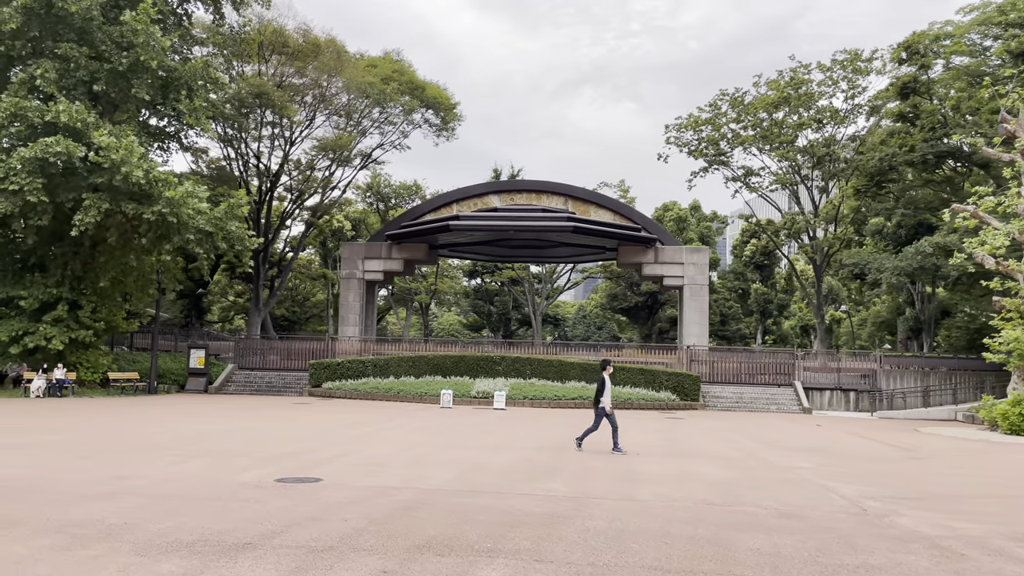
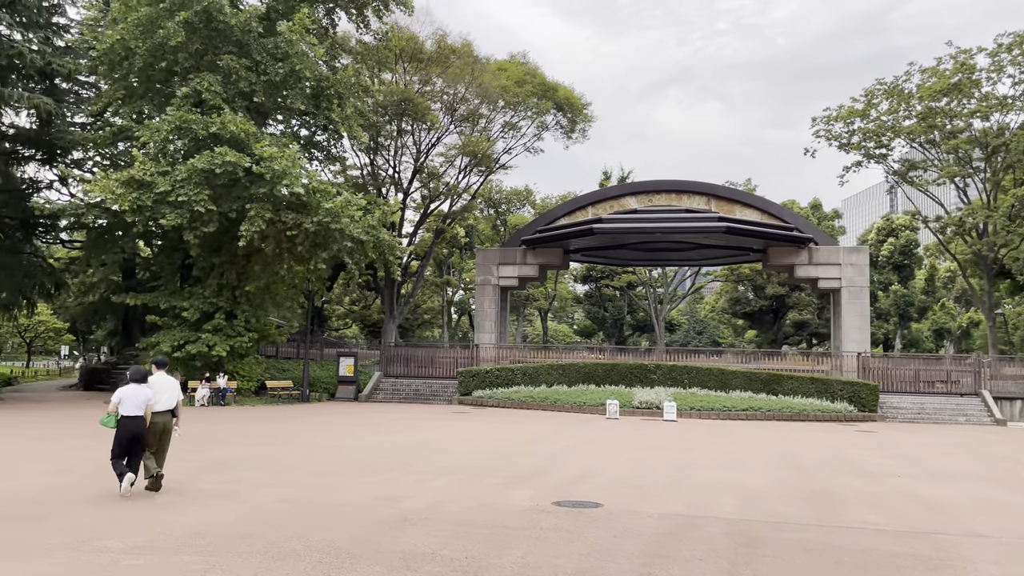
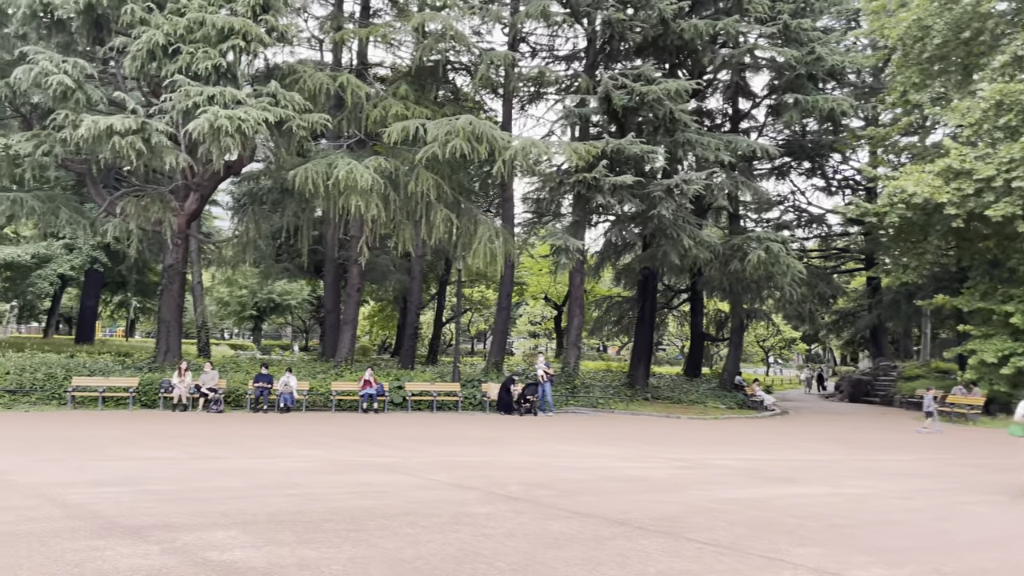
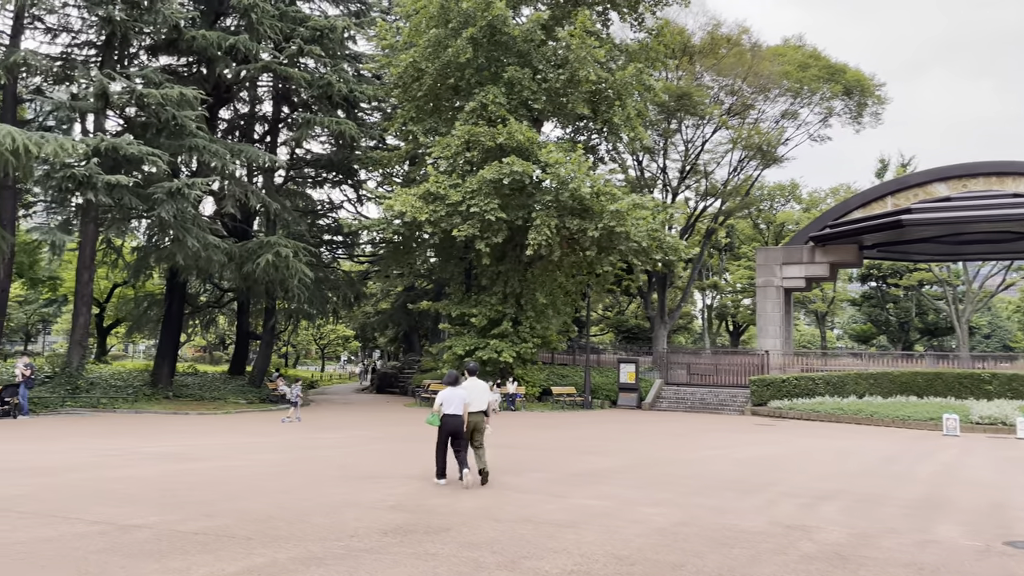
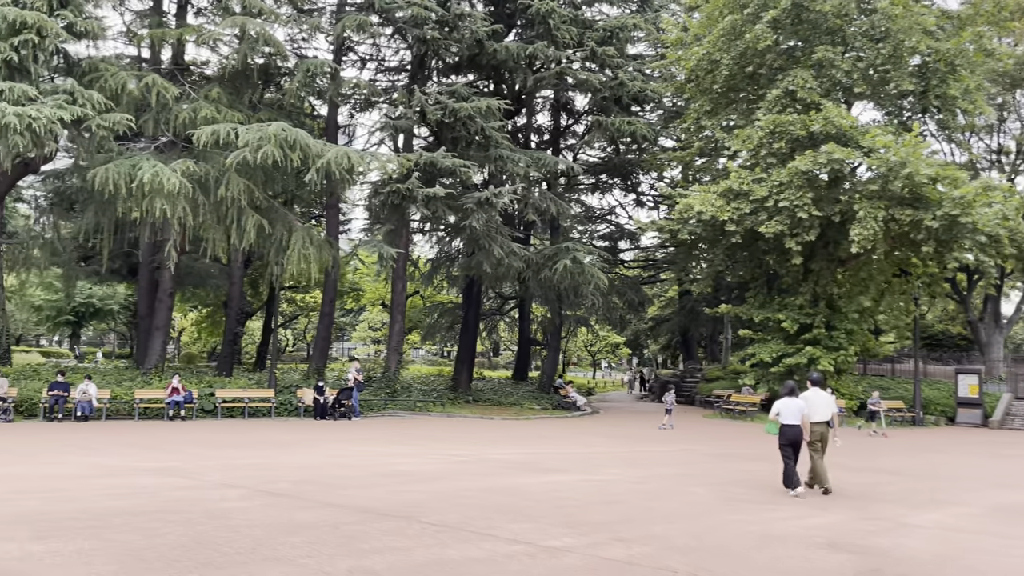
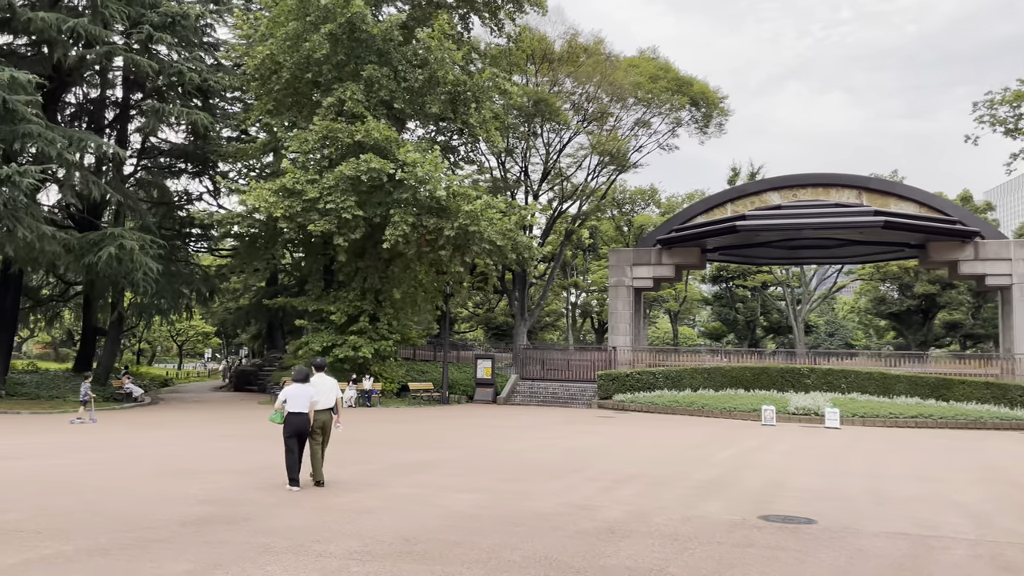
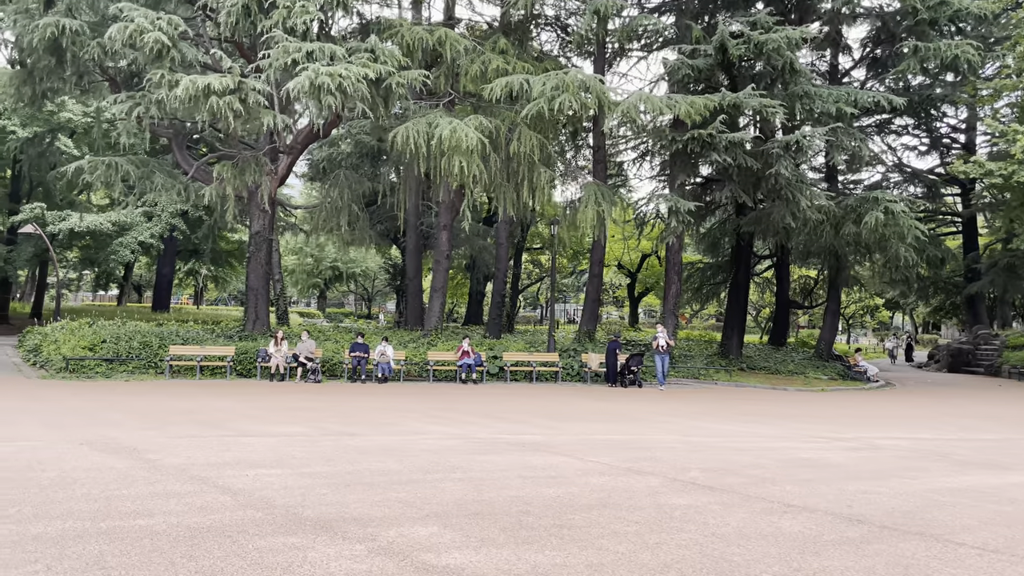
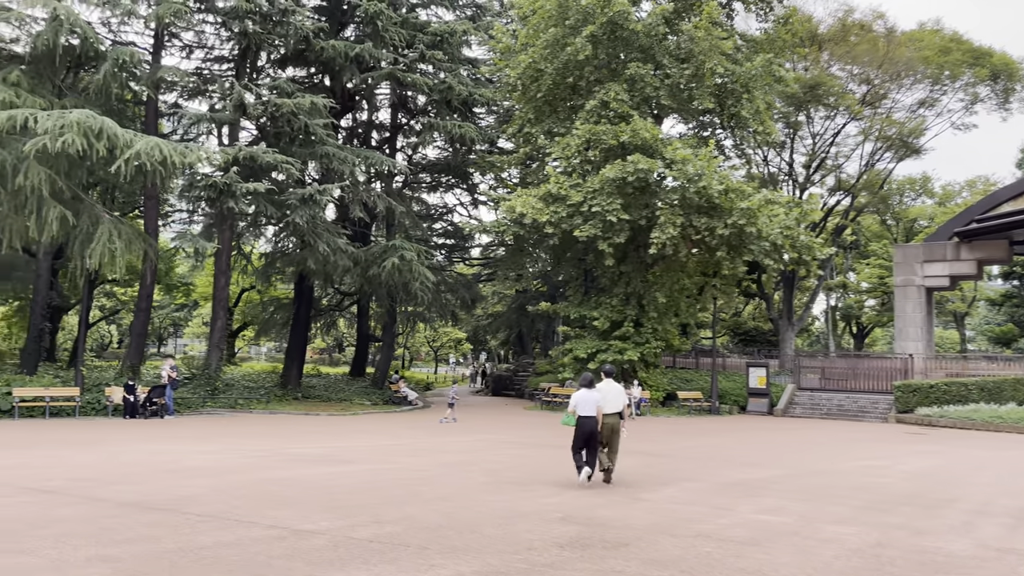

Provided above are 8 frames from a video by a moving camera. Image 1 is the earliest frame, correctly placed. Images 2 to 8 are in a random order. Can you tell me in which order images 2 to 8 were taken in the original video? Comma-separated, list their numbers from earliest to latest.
2, 6, 4, 8, 5, 3, 7
